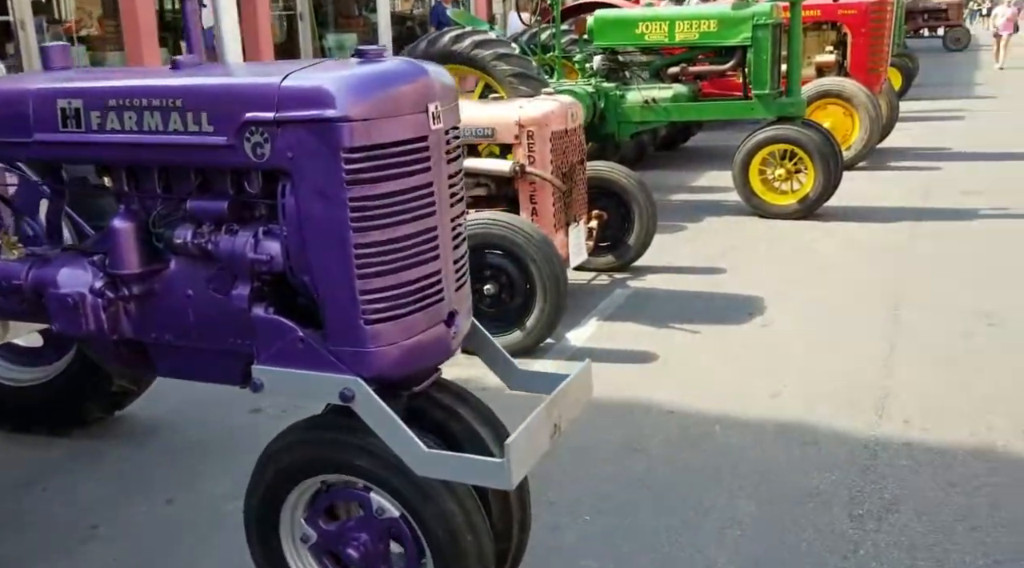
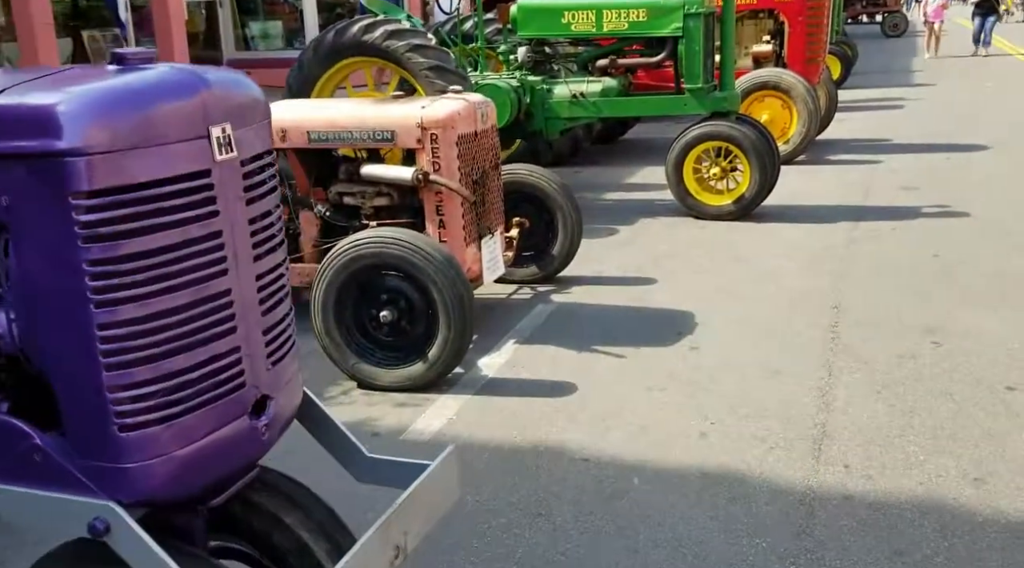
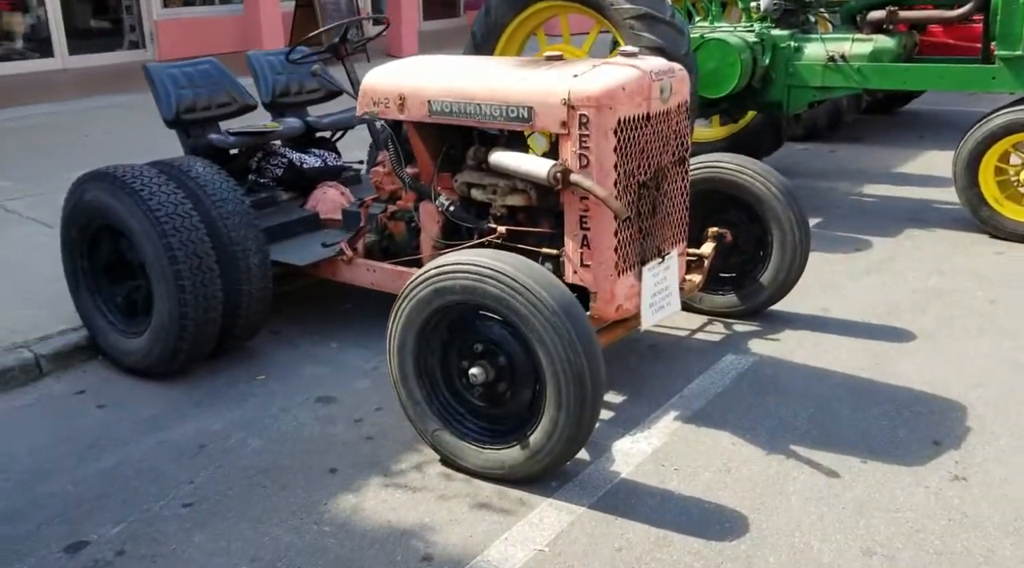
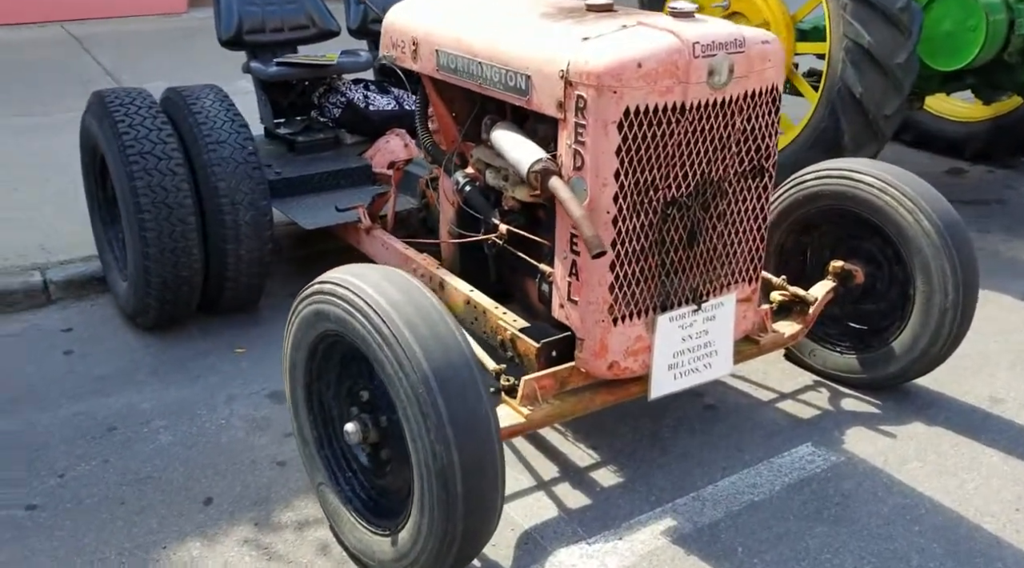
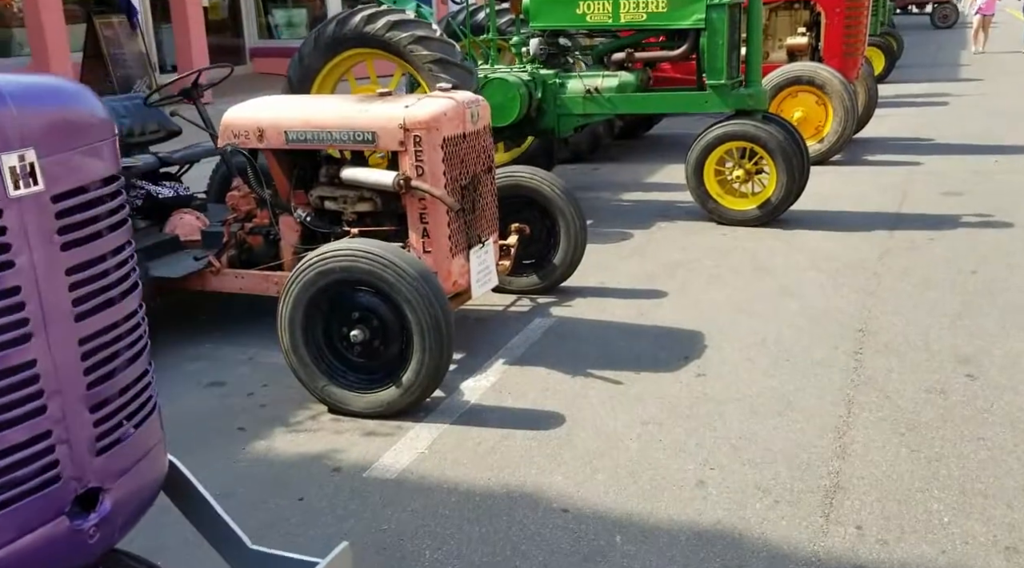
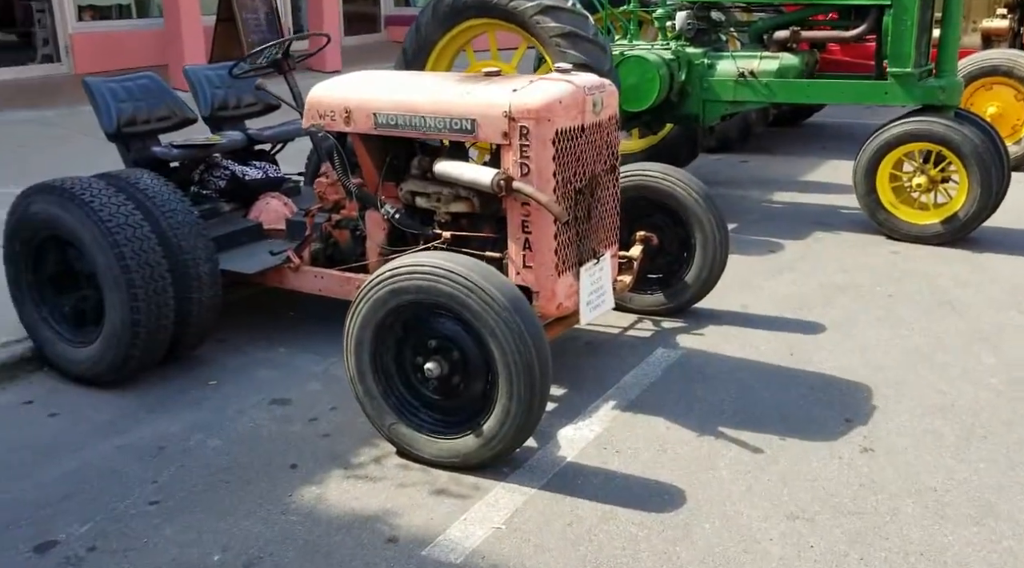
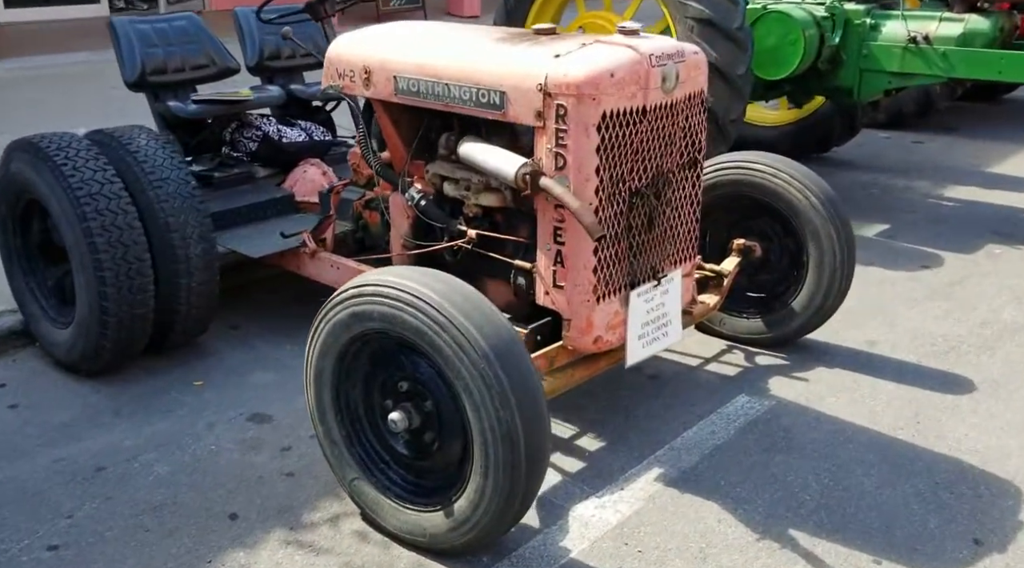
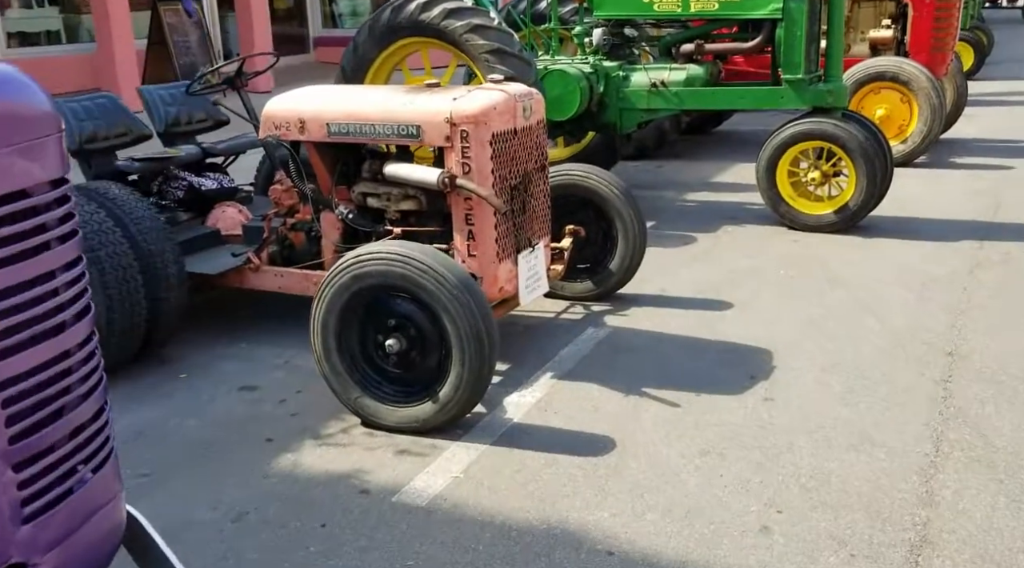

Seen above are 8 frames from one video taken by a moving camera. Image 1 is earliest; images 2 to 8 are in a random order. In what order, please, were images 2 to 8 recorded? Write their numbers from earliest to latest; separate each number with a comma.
2, 5, 8, 6, 3, 7, 4
